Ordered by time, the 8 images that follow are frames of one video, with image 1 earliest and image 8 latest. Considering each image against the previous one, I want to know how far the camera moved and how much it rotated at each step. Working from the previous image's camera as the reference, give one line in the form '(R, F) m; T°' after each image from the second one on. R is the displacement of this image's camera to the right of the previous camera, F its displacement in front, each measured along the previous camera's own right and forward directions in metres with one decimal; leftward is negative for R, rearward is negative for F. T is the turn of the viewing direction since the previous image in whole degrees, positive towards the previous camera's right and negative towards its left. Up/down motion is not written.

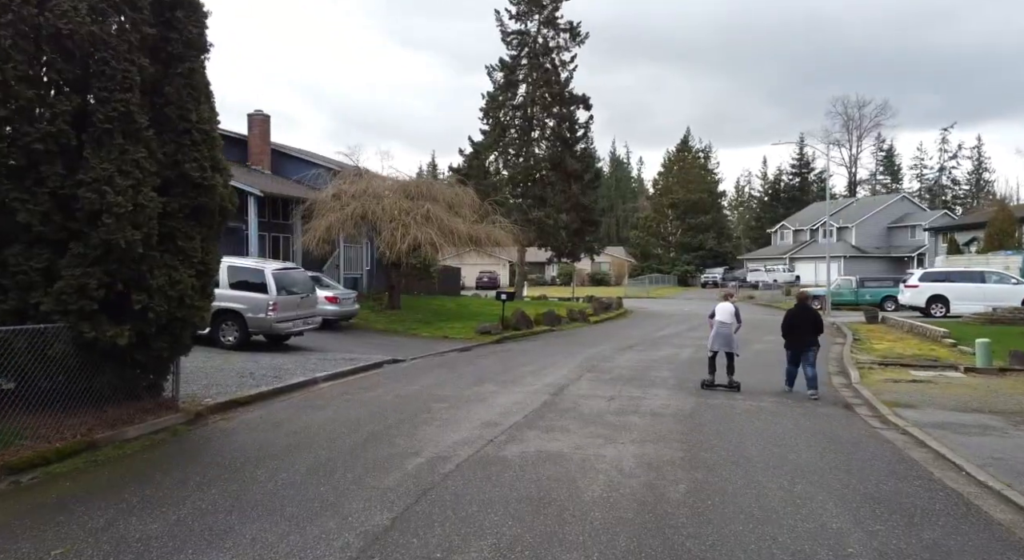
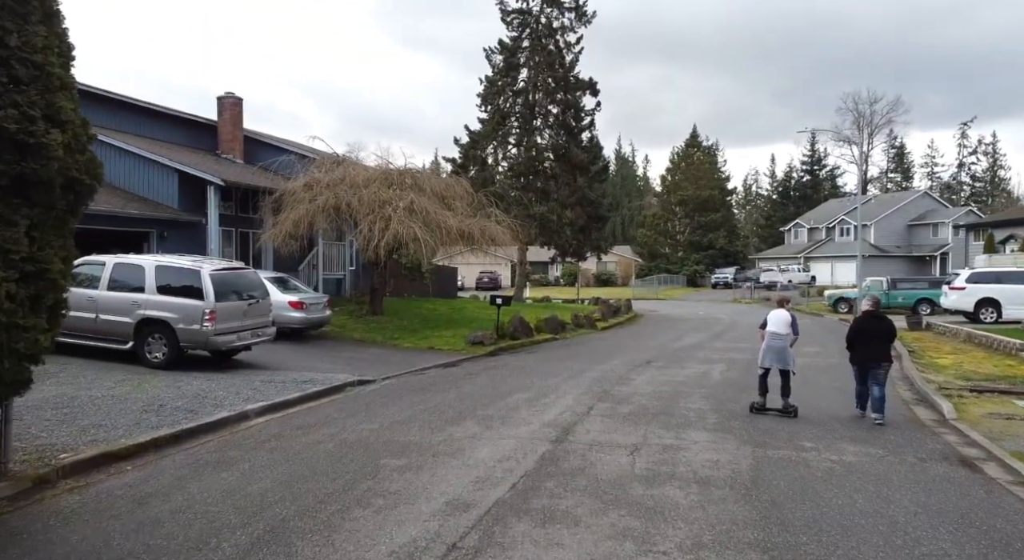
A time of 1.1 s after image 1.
(+0.2, +2.8) m; 0°
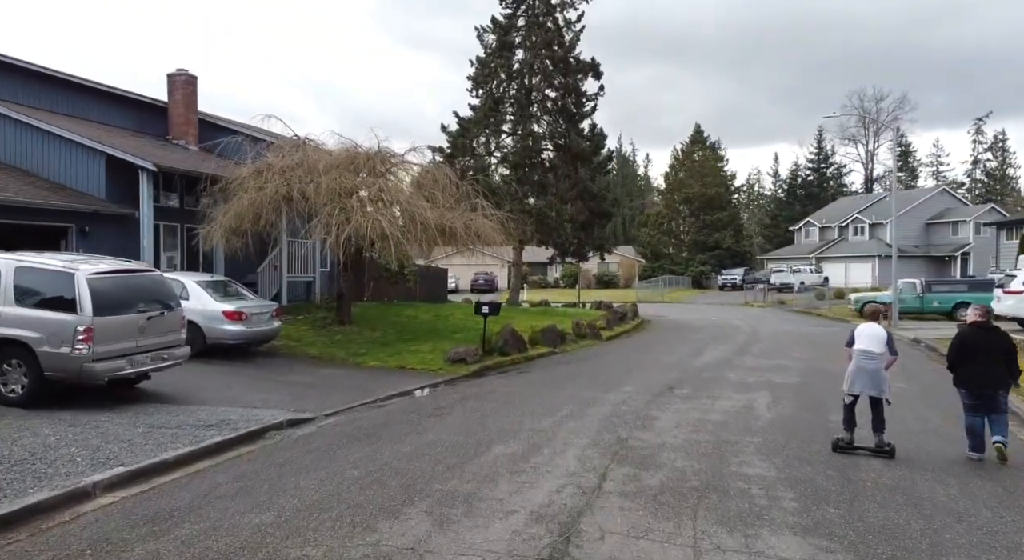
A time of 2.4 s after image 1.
(+0.2, +3.1) m; 0°
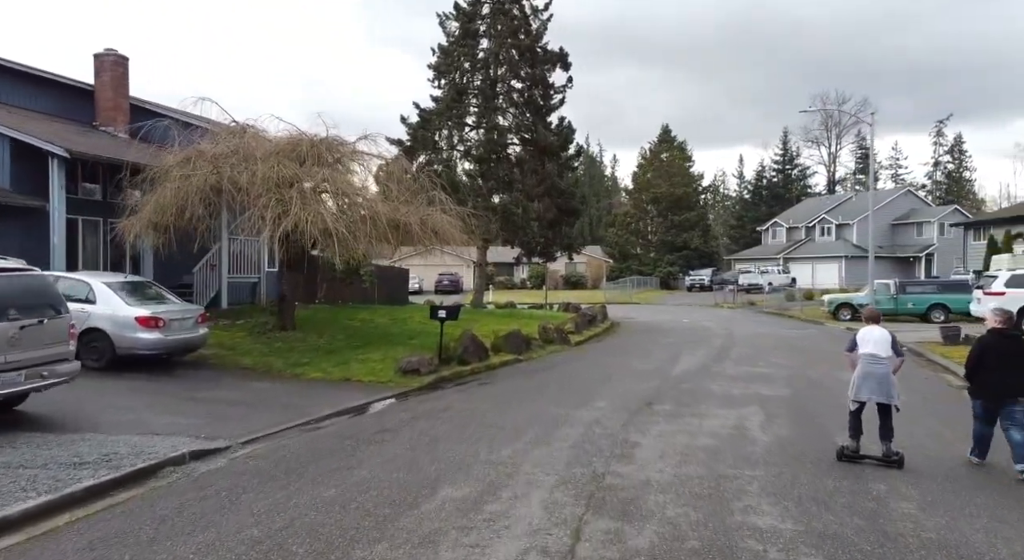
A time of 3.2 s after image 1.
(+0.1, +1.5) m; +2°
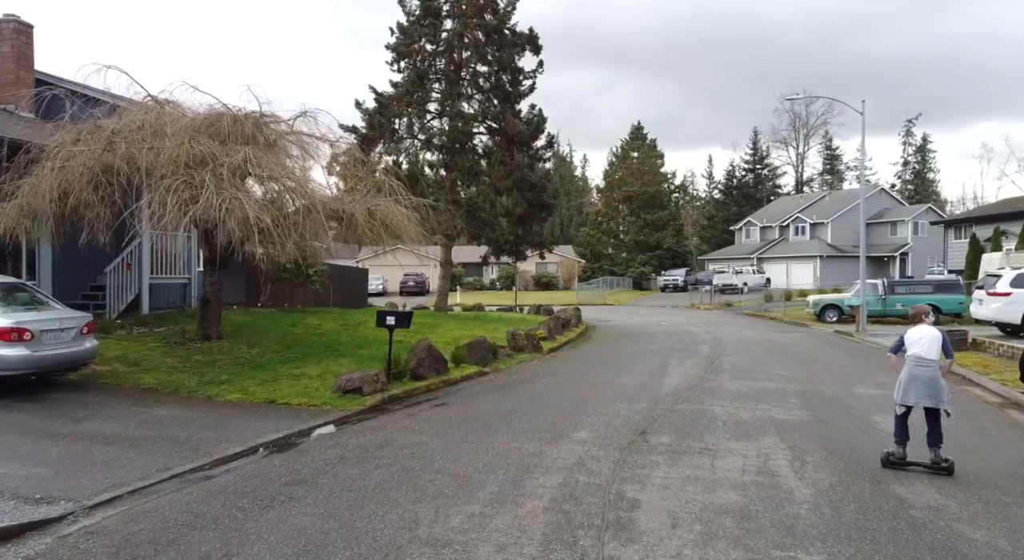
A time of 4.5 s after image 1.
(+0.1, +2.2) m; +2°
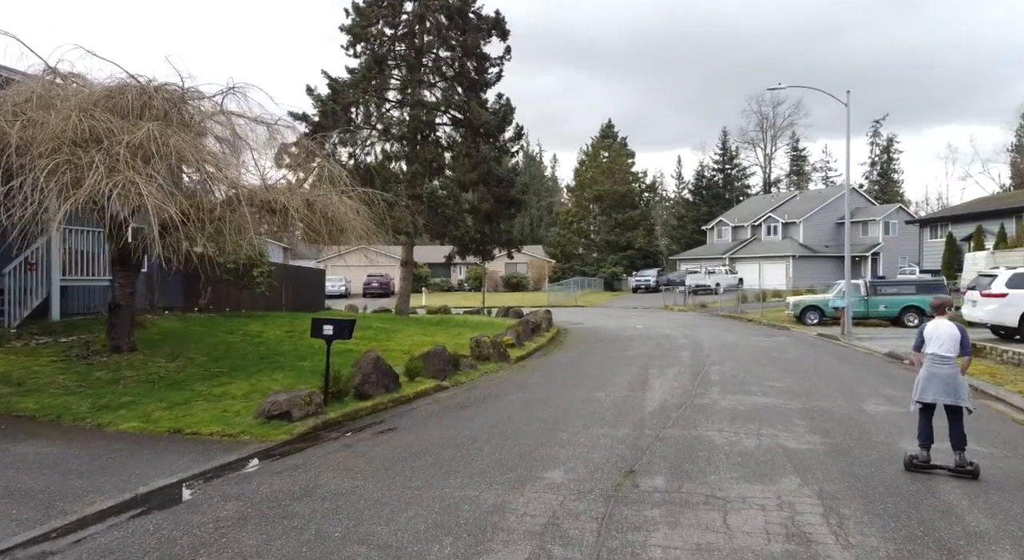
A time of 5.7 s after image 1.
(+0.1, +1.7) m; +2°
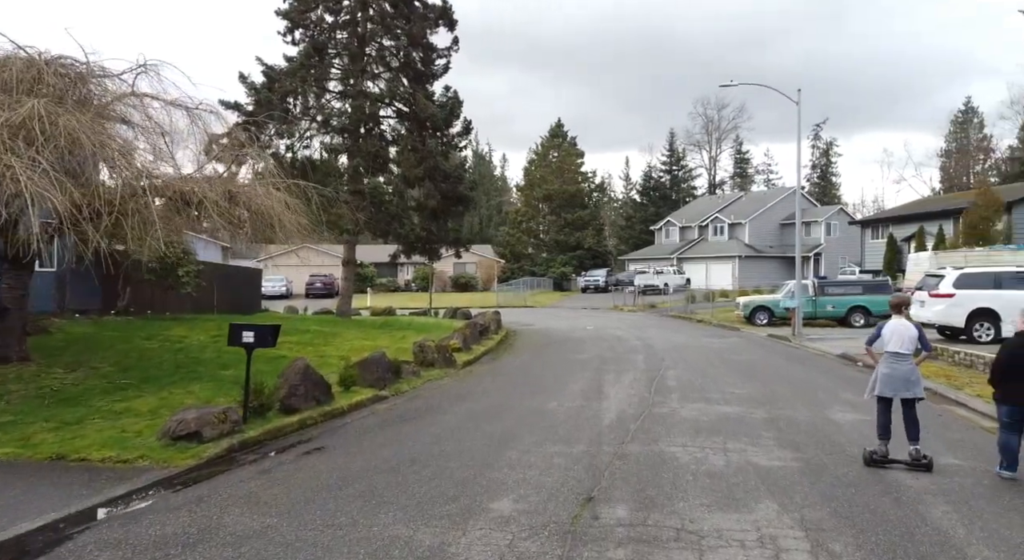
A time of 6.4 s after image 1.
(+0.1, +0.9) m; +4°
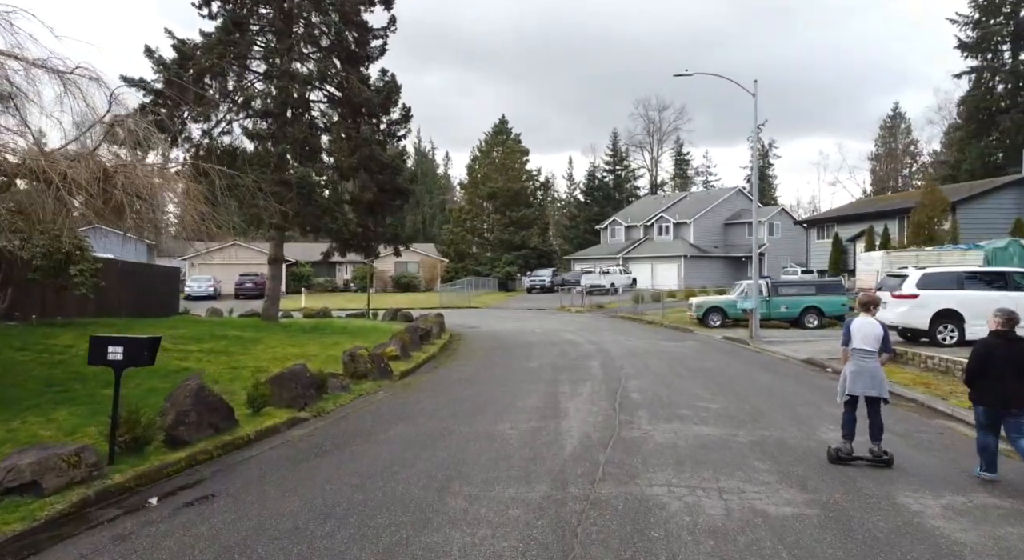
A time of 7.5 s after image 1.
(0.0, +1.7) m; +4°
